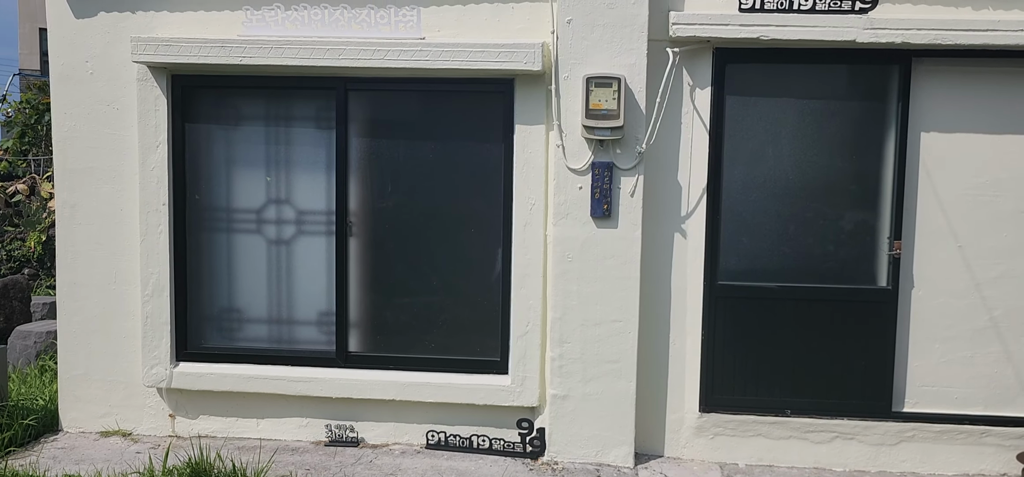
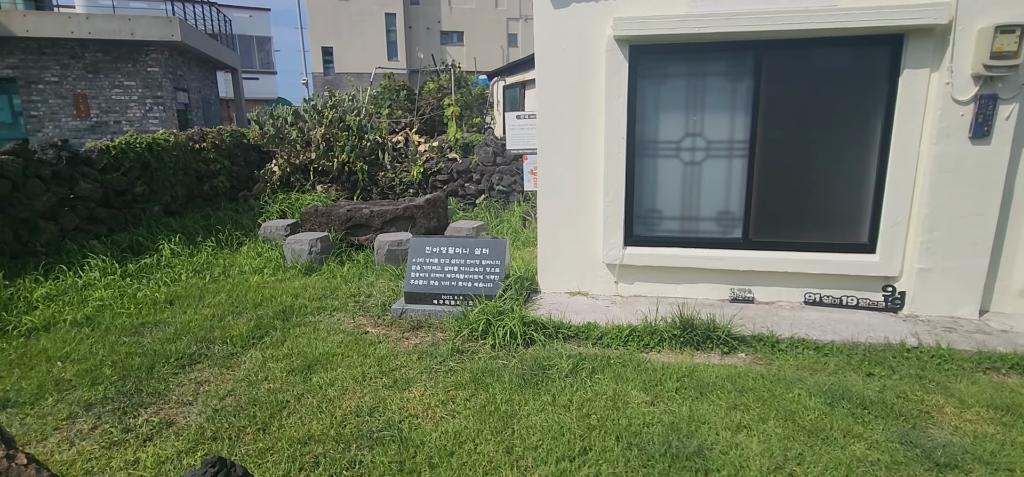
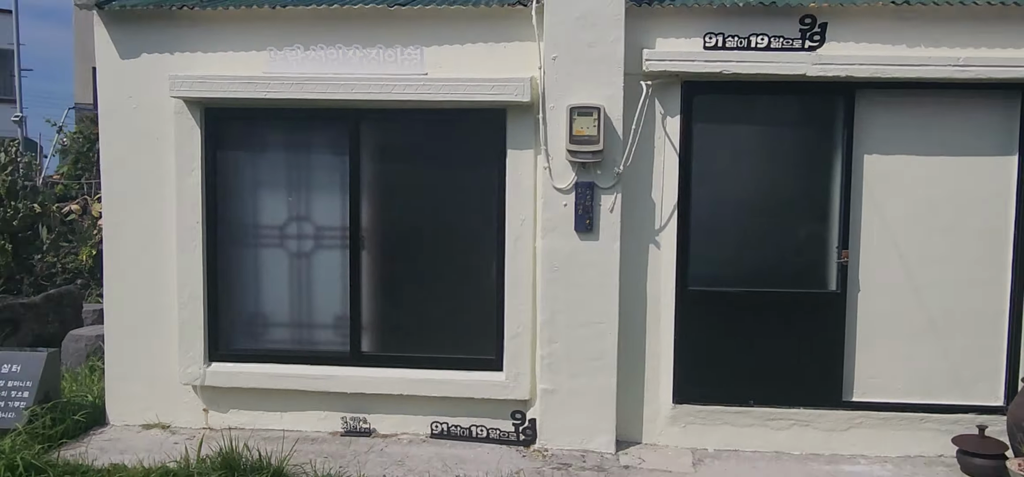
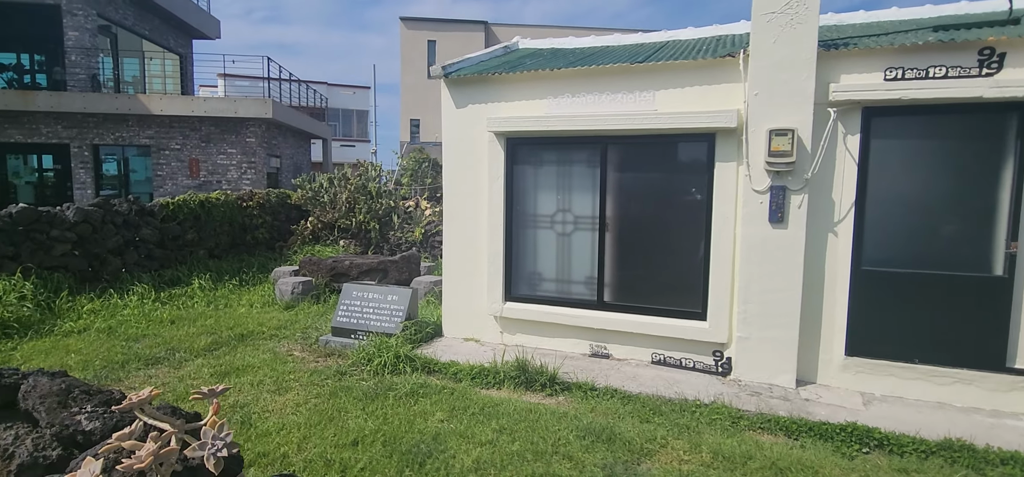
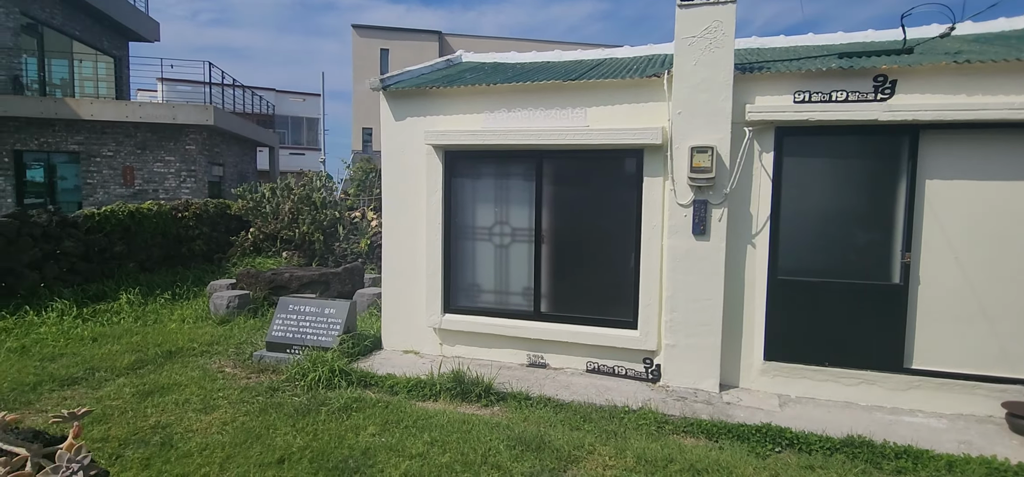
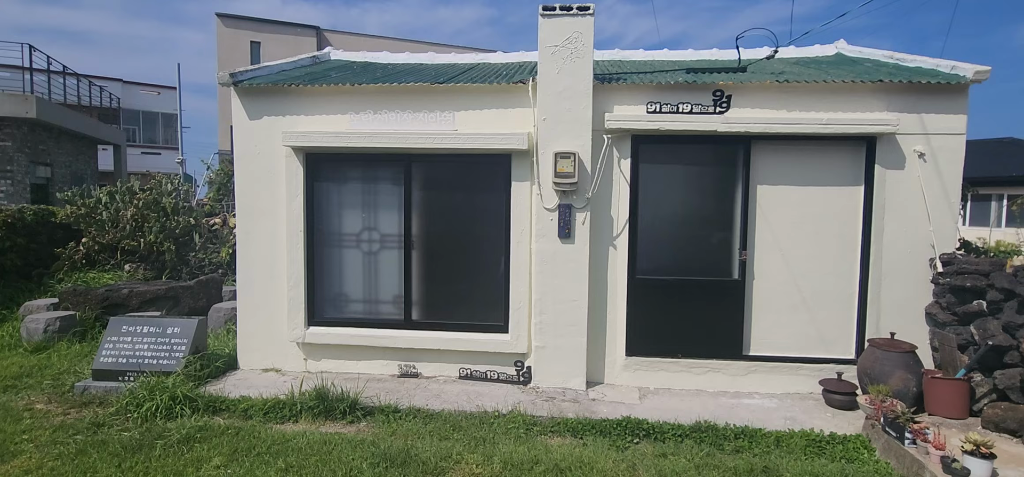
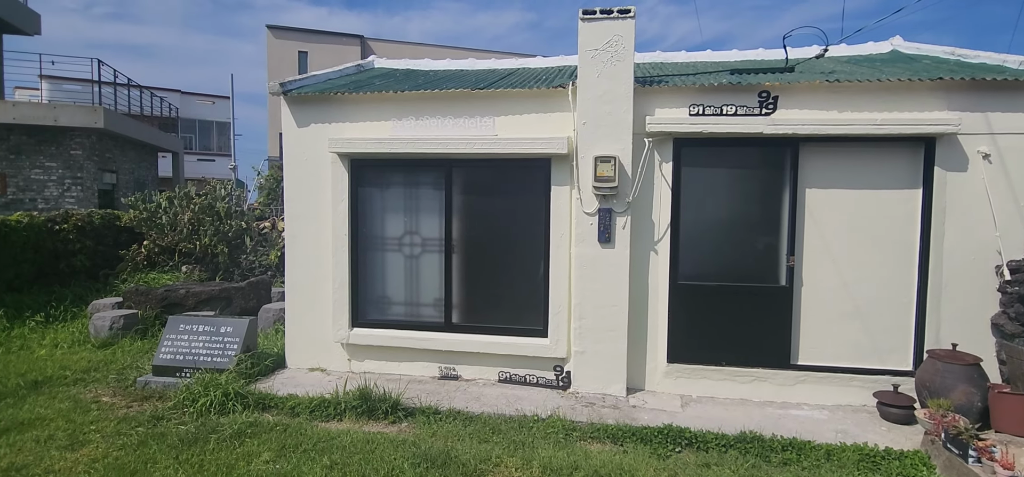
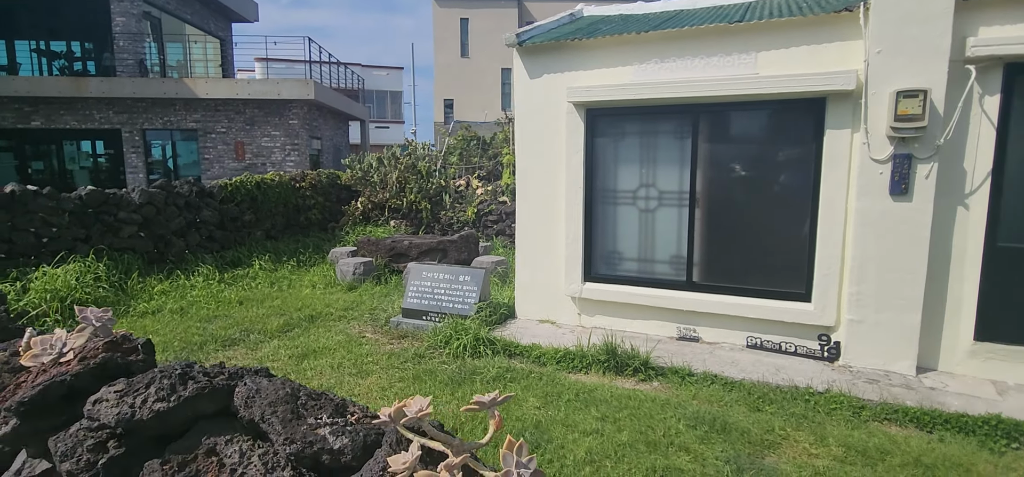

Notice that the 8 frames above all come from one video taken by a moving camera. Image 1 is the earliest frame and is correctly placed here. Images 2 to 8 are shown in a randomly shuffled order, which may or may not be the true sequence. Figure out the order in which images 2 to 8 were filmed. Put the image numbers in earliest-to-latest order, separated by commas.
3, 6, 7, 5, 4, 8, 2
